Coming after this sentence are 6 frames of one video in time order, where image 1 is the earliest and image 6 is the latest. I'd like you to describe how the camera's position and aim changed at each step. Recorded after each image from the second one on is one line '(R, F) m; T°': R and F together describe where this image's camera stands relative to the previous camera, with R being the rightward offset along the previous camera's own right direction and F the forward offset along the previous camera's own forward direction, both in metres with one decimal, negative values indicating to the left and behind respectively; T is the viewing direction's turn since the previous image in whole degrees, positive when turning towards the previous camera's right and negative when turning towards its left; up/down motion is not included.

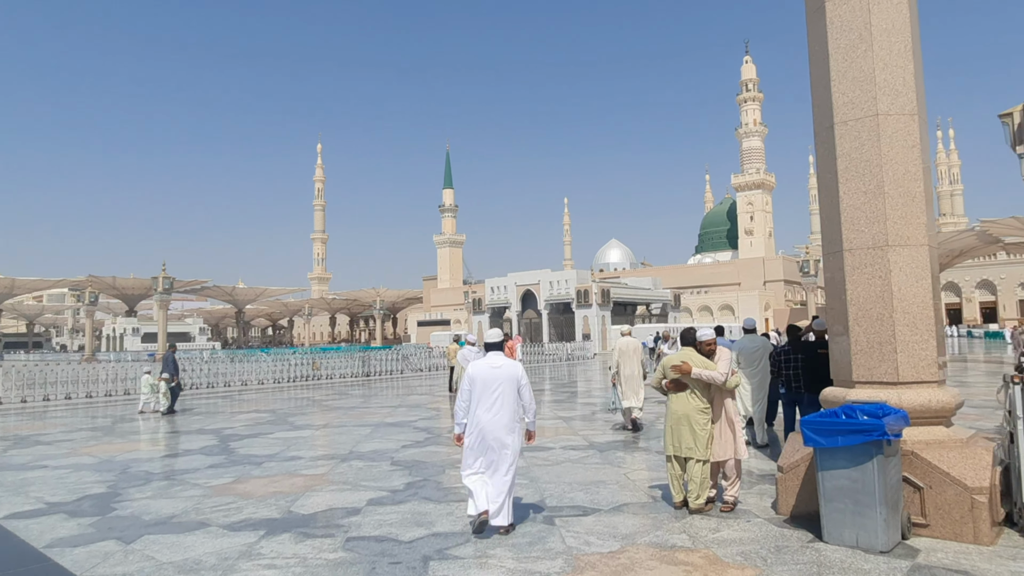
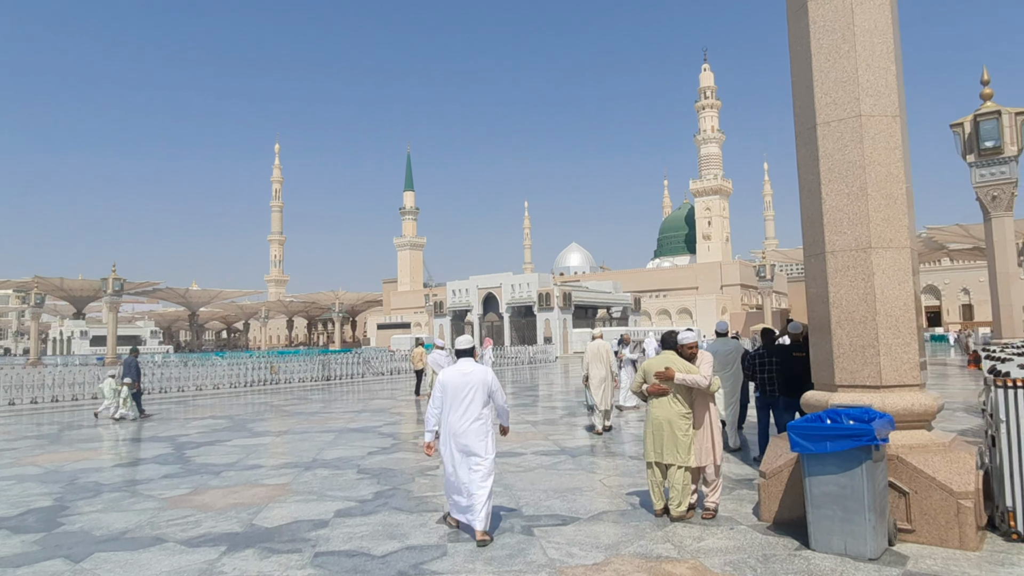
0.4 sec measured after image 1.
(-0.1, +0.2) m; +3°
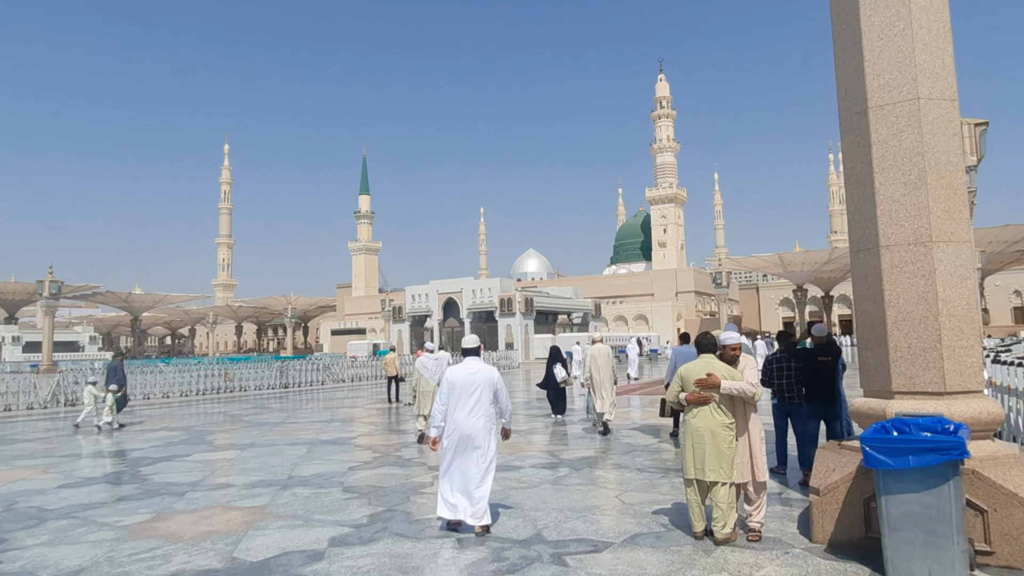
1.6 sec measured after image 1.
(-0.4, +0.5) m; +4°
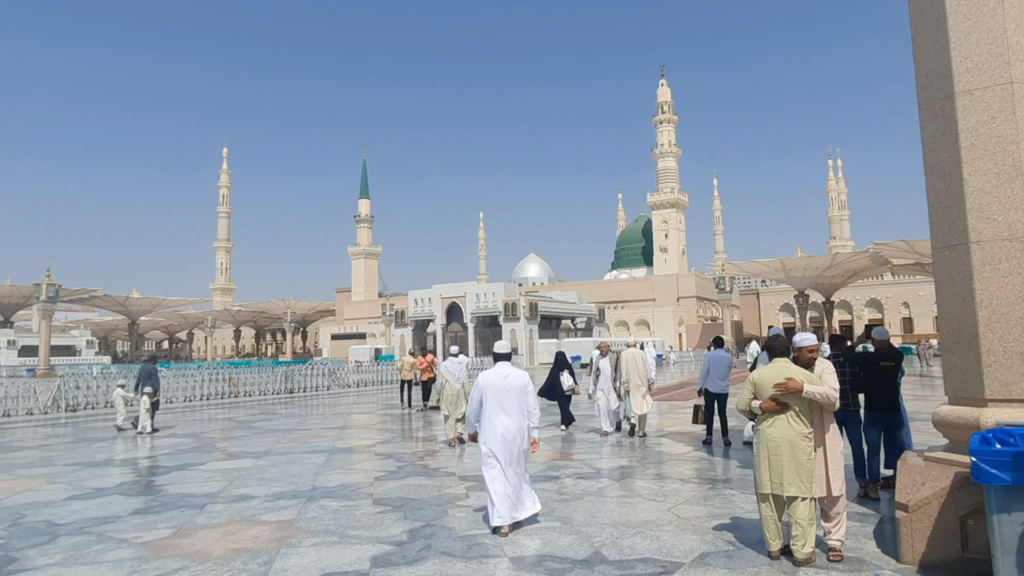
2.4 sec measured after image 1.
(-0.3, +0.3) m; 0°
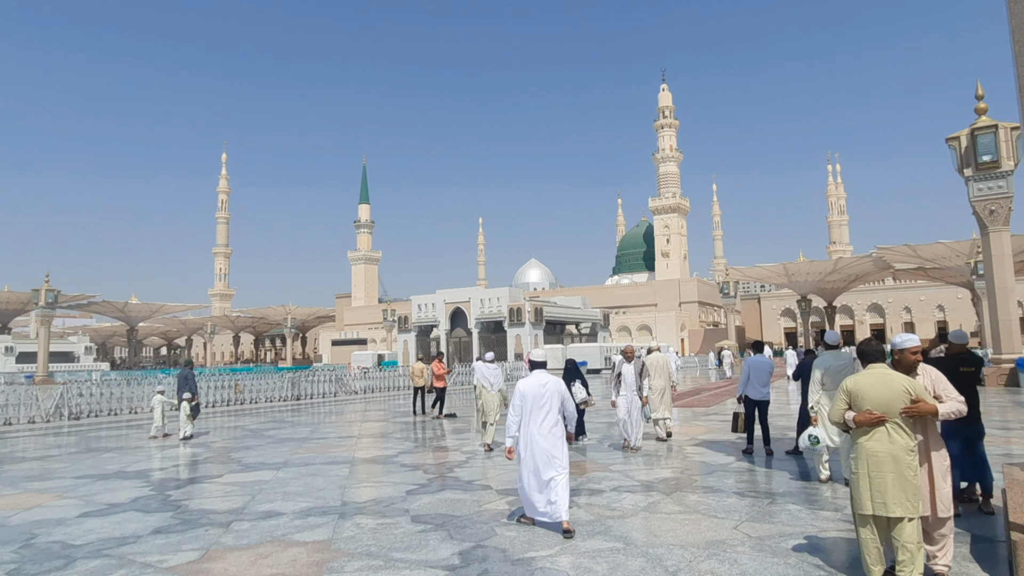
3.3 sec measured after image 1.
(-0.4, +0.4) m; 0°
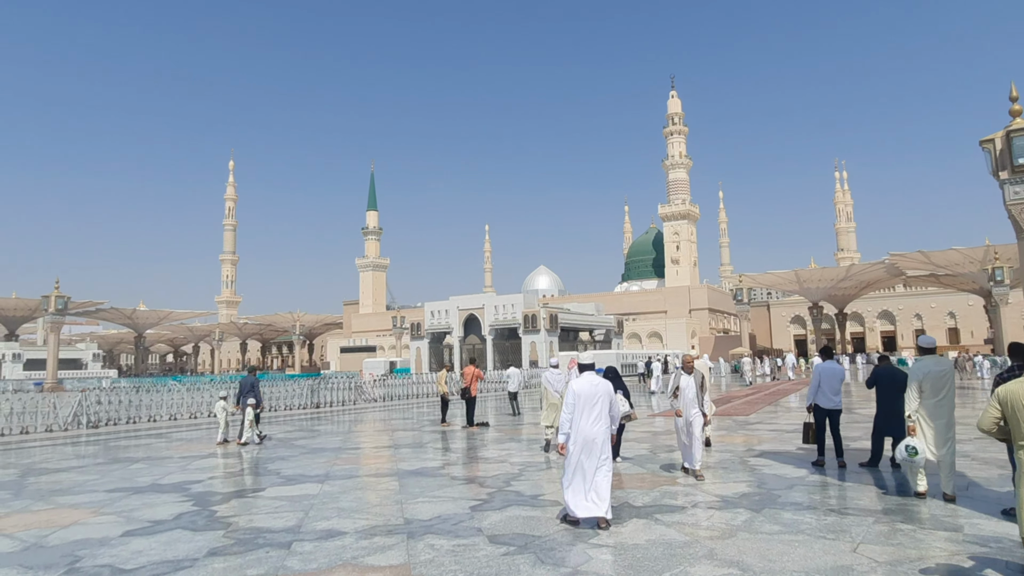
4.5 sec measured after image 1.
(-0.5, +0.4) m; 0°
